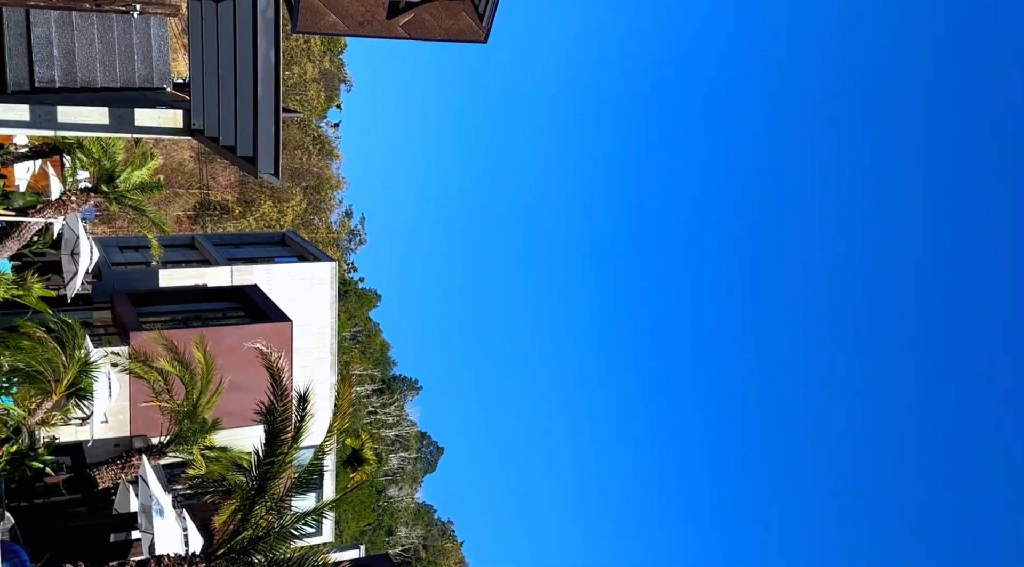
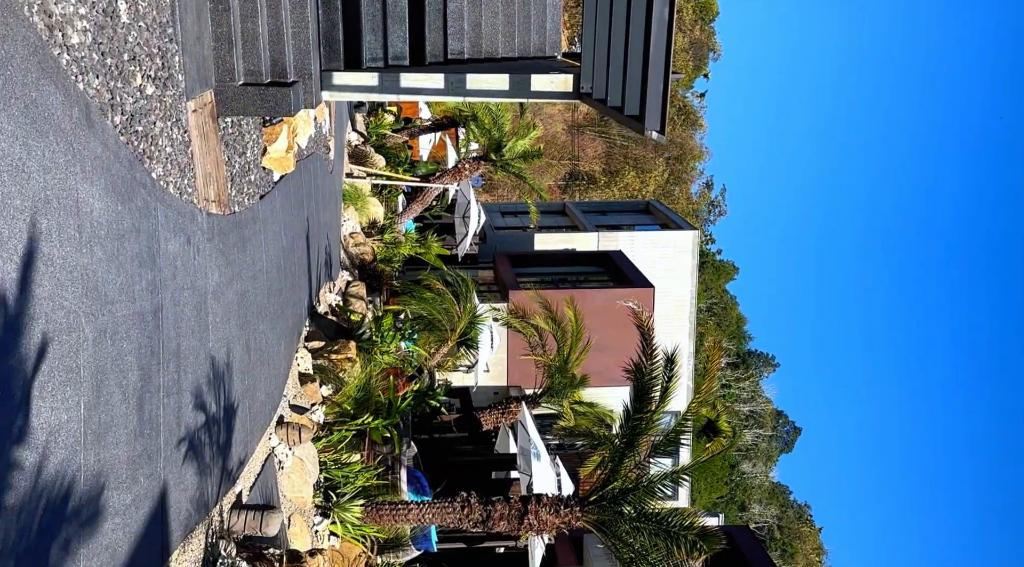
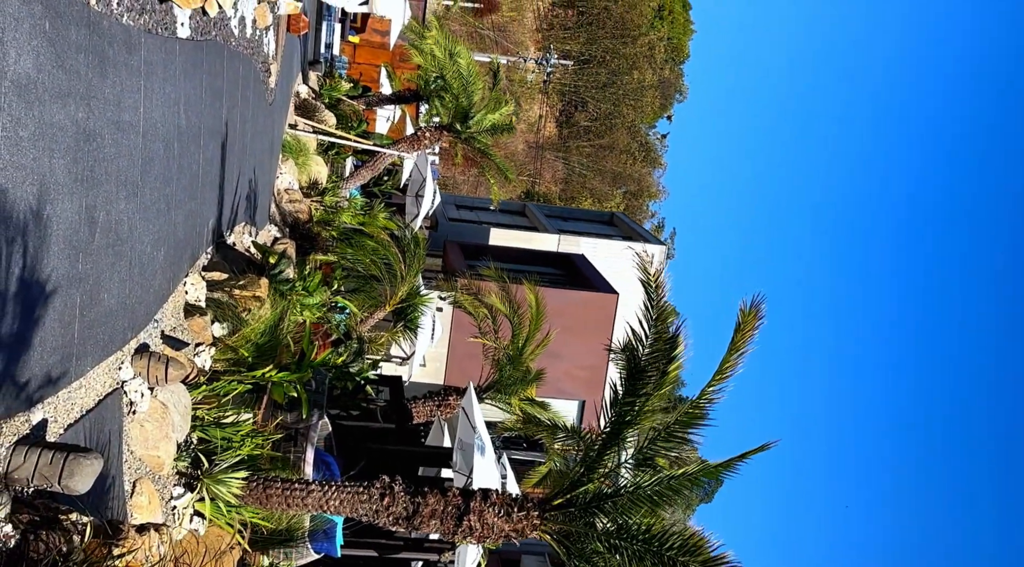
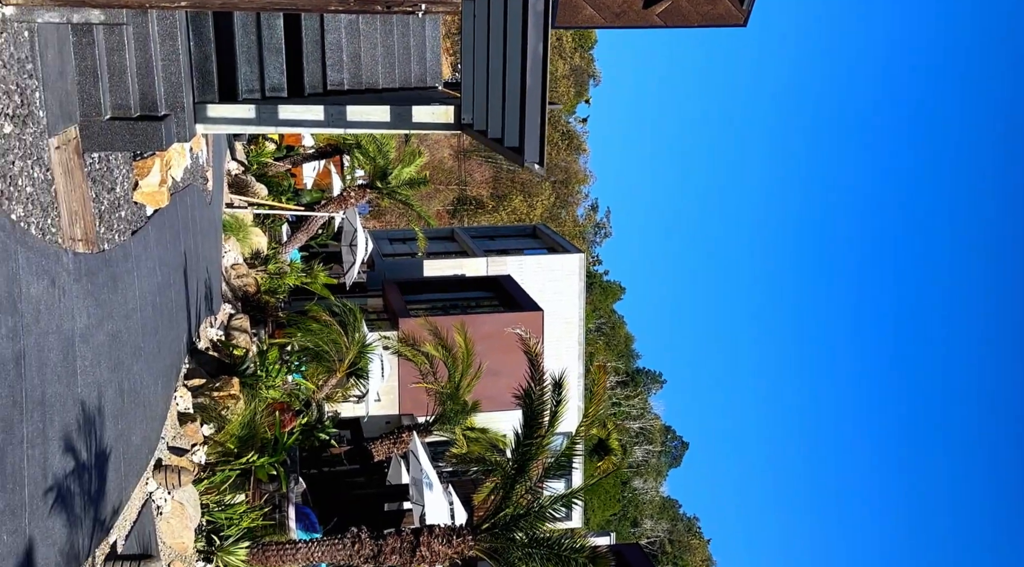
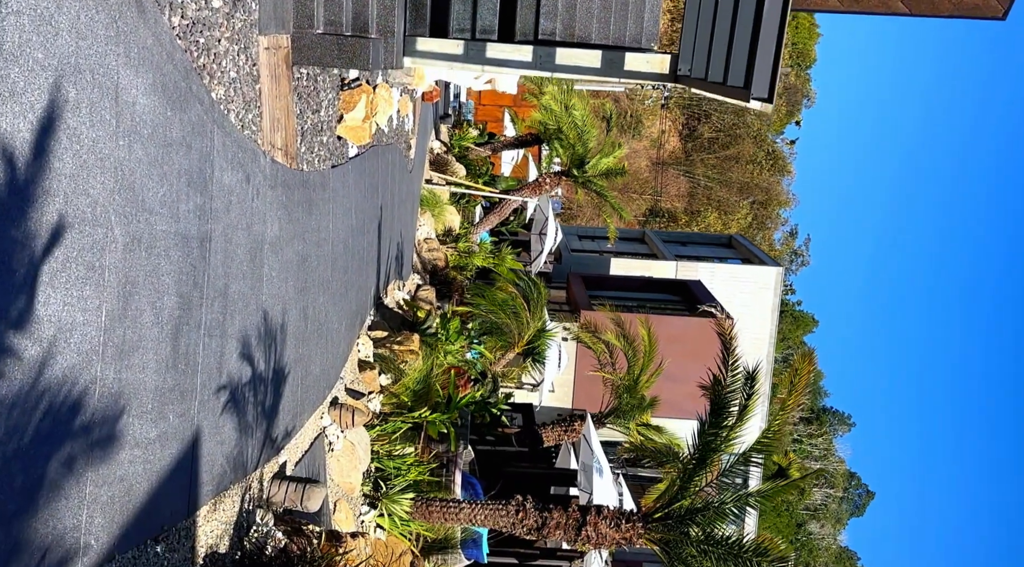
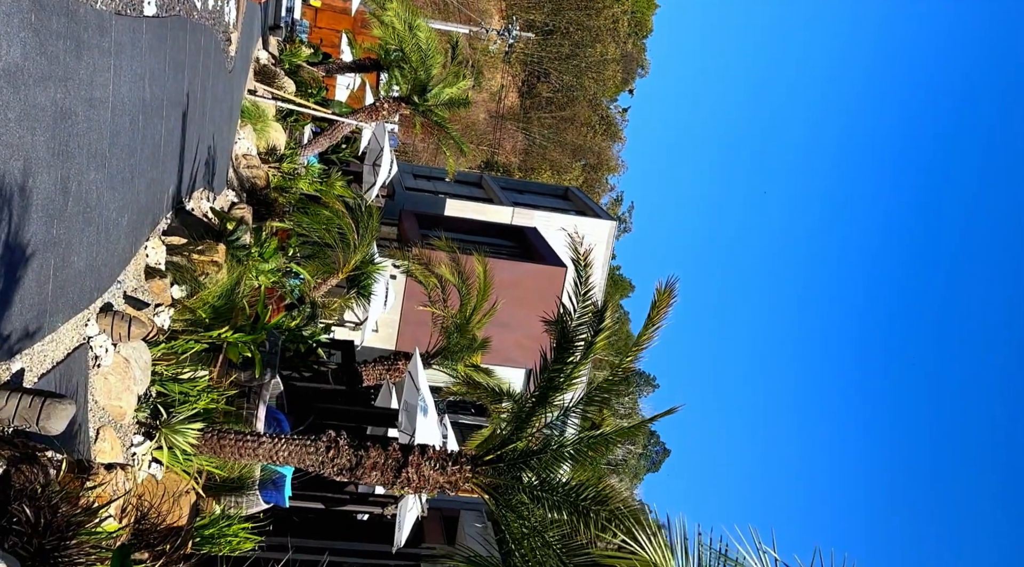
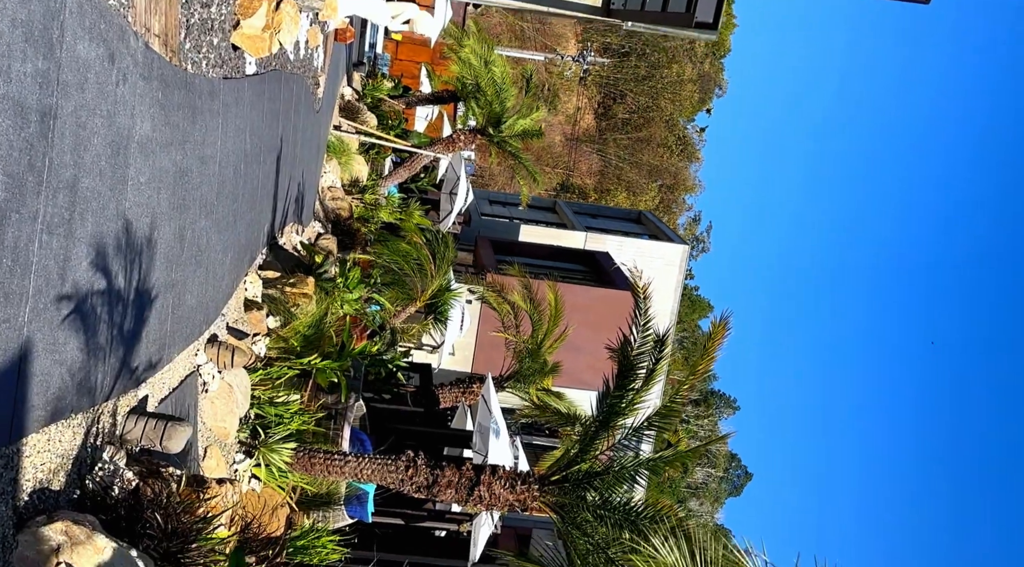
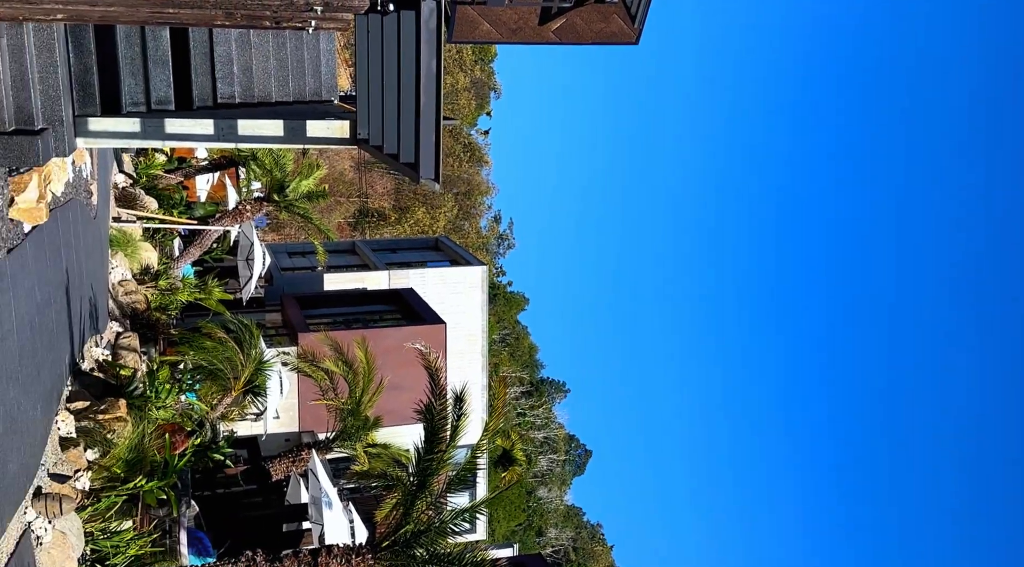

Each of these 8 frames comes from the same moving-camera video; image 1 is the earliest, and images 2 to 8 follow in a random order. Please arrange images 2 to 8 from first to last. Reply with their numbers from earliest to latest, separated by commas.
8, 4, 2, 5, 7, 6, 3
